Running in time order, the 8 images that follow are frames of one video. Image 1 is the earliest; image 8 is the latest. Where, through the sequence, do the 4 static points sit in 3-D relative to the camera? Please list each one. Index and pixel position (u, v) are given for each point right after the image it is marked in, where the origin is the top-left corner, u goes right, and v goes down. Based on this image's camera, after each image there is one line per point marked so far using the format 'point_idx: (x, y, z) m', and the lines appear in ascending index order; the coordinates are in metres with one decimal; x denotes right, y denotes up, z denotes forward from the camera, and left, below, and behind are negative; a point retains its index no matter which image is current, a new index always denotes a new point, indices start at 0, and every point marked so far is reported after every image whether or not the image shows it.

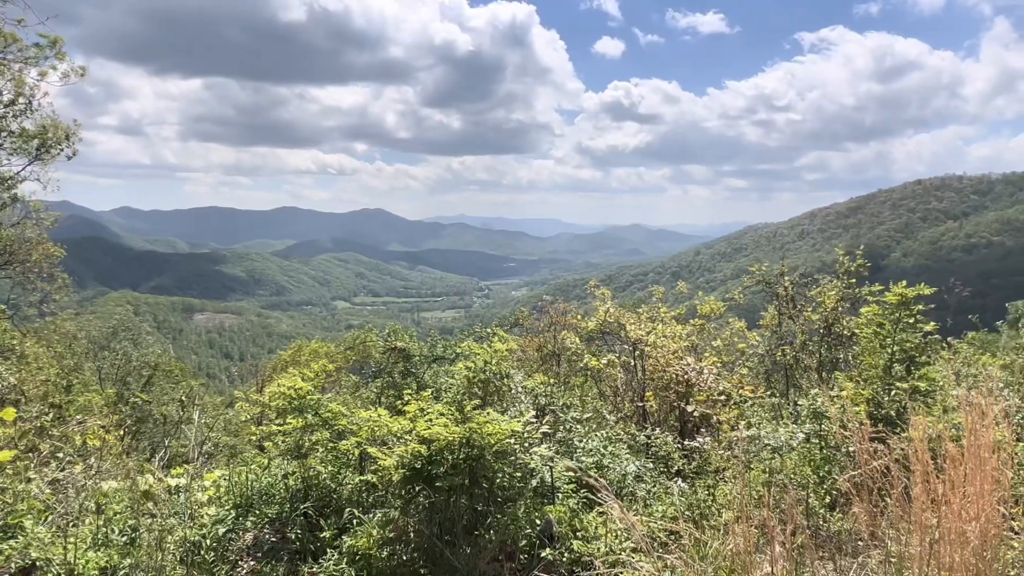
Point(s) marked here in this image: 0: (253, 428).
0: (-2.8, -1.4, +6.7) m
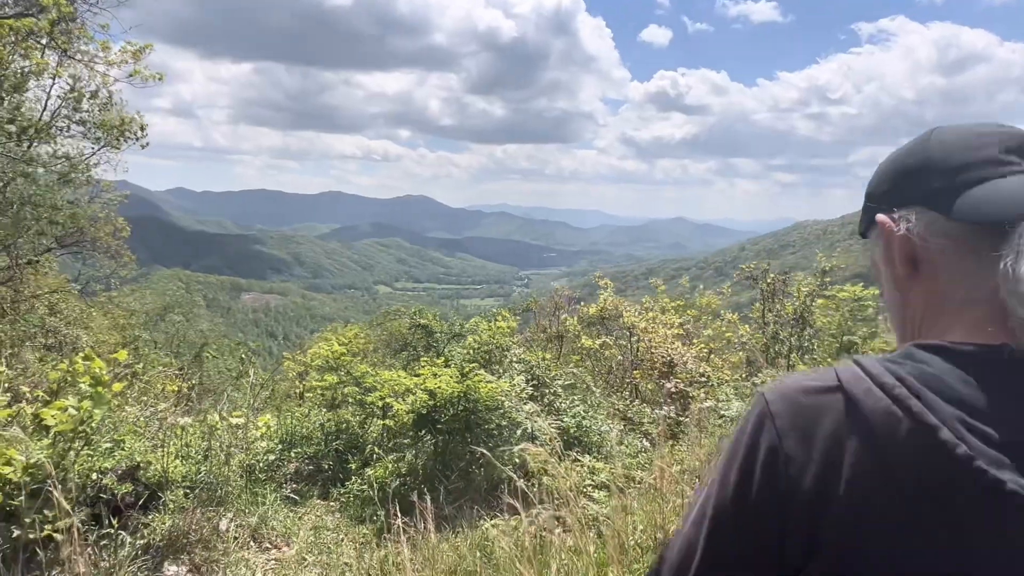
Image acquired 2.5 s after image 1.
0: (-2.7, -1.2, +7.9) m
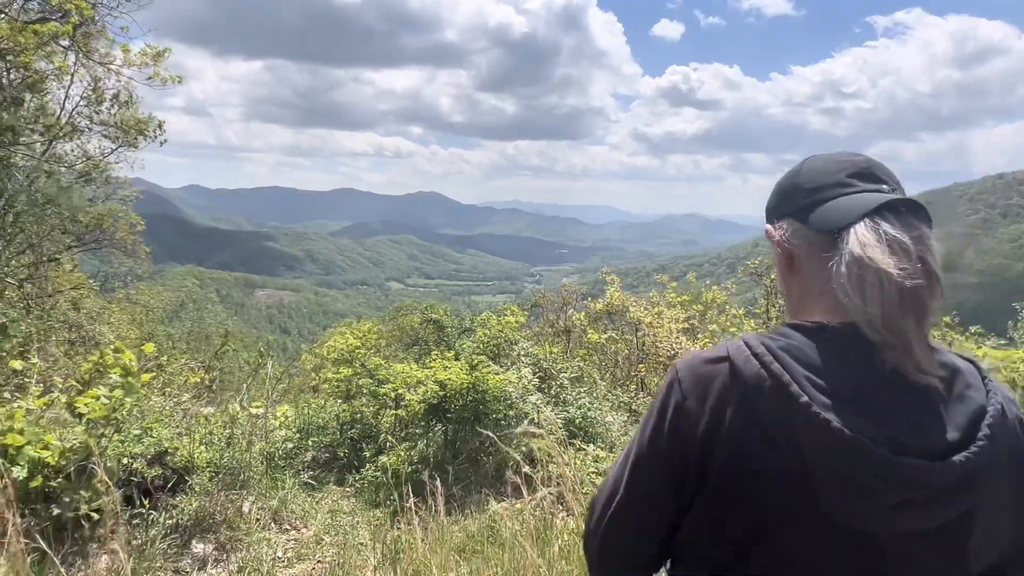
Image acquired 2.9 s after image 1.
0: (-2.6, -1.1, +8.2) m
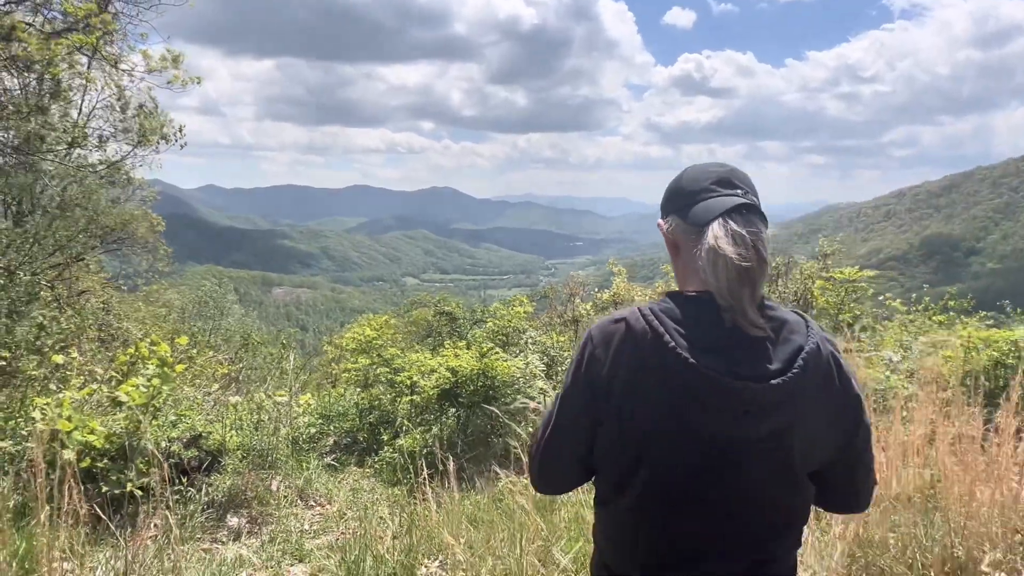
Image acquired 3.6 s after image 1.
0: (-2.5, -1.1, +8.6) m
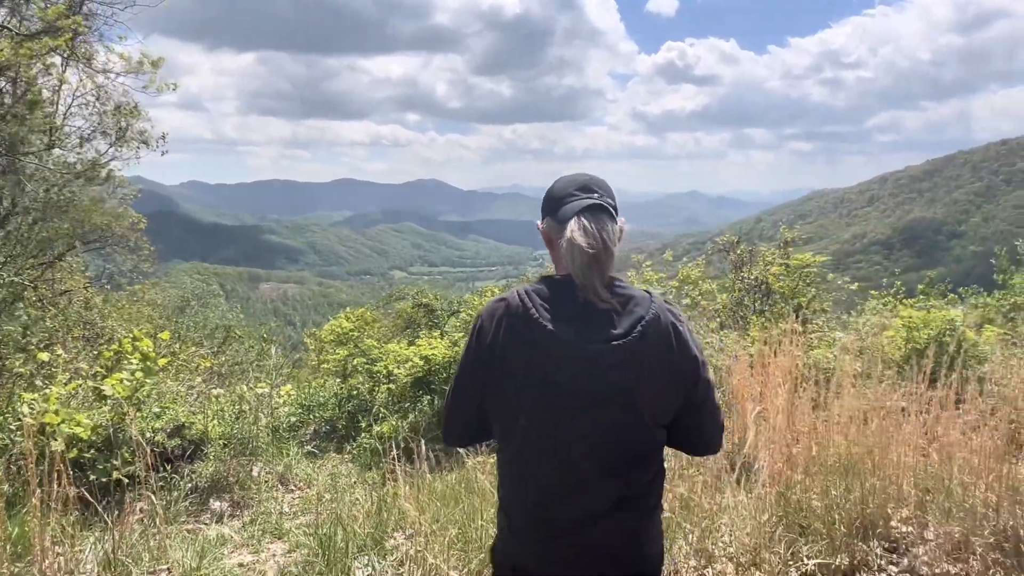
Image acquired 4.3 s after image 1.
0: (-2.8, -1.0, +8.8) m
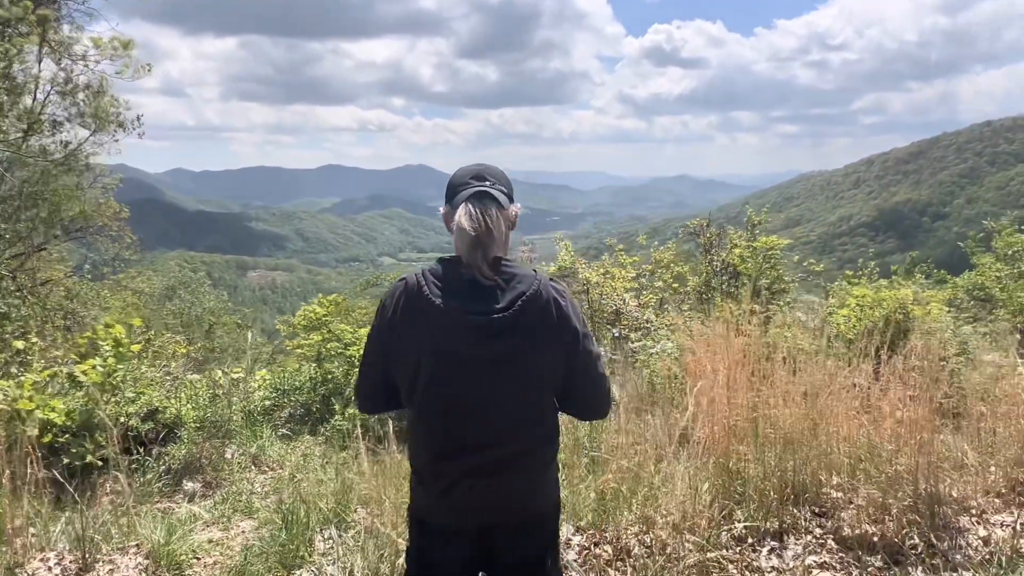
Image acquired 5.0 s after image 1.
0: (-3.1, -0.8, +8.9) m
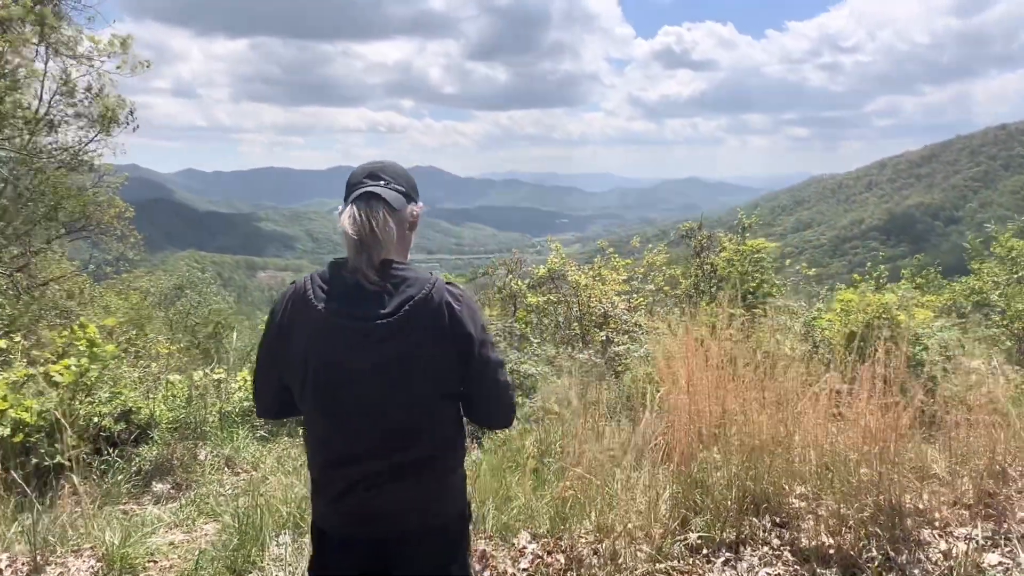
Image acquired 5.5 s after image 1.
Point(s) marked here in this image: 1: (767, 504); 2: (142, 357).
0: (-3.3, -0.8, +8.9) m
1: (+1.4, -1.1, +3.4) m
2: (-4.0, -0.8, +6.9) m
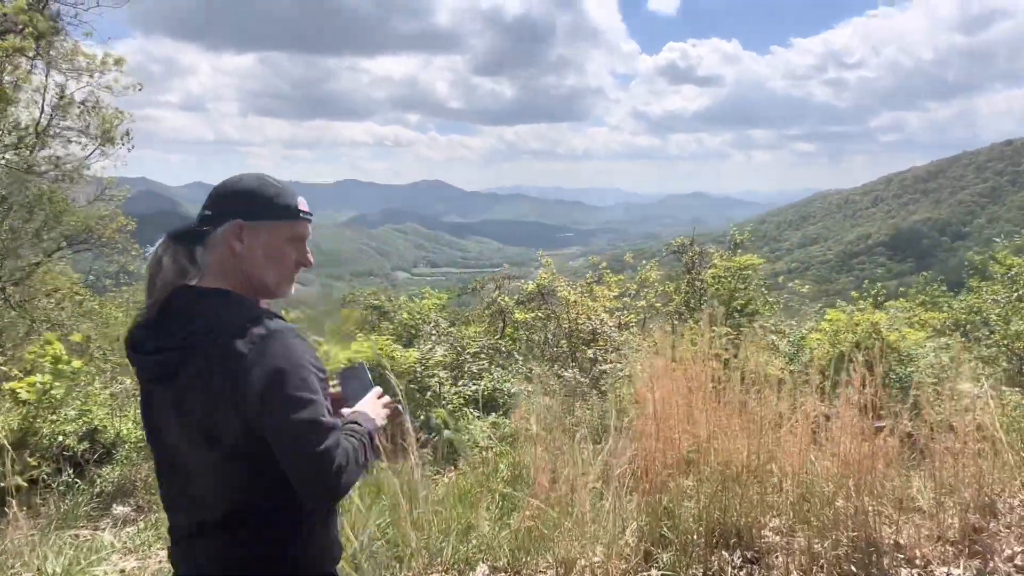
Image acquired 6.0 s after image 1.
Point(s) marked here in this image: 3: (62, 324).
0: (-3.5, -1.0, +8.7) m
1: (+1.1, -1.3, +3.2) m
2: (-4.2, -0.9, +6.7) m
3: (-9.9, -0.8, +14.0) m
